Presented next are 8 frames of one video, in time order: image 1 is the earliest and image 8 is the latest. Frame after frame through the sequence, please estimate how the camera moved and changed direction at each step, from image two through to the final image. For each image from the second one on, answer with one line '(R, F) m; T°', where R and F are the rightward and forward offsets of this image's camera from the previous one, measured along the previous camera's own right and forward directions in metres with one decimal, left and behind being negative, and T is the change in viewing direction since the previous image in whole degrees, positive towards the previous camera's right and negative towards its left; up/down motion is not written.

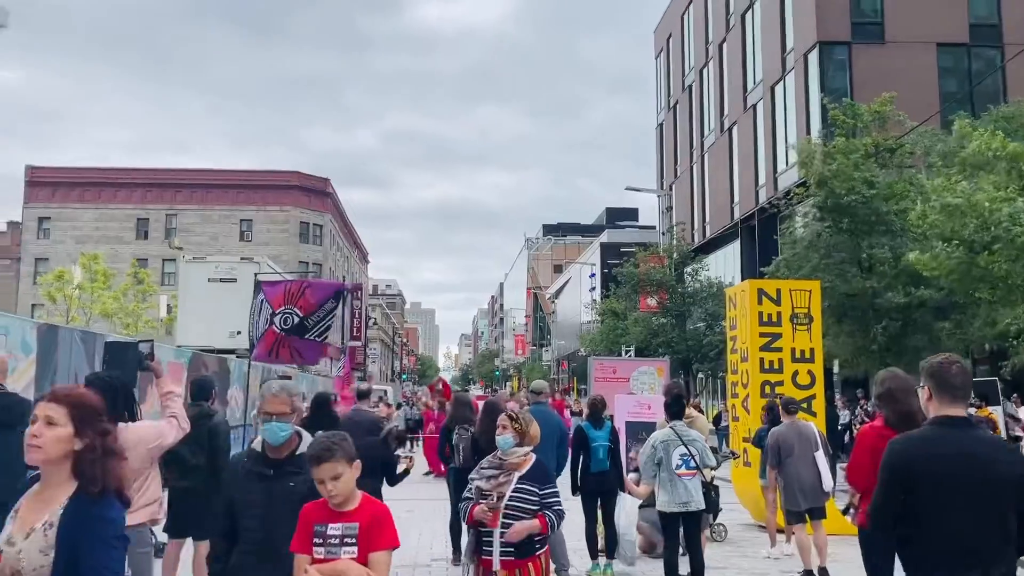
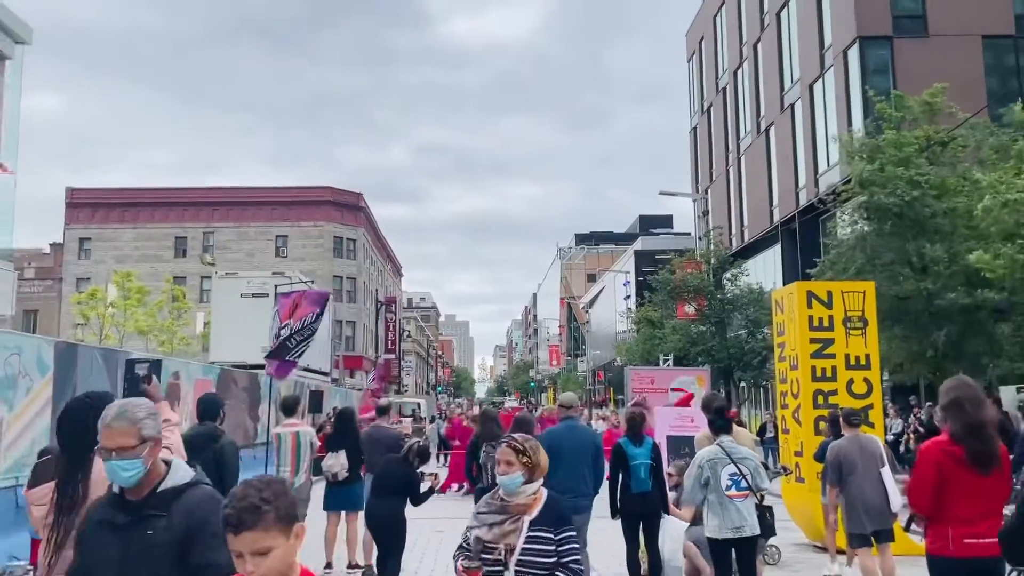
(0.0, +0.6) m; -3°
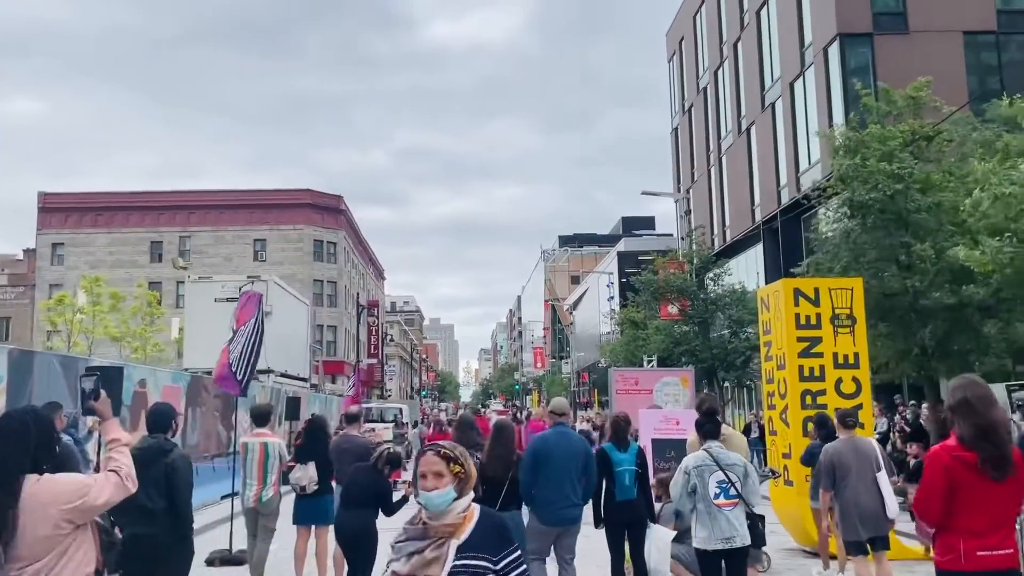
(+0.1, +0.4) m; +1°
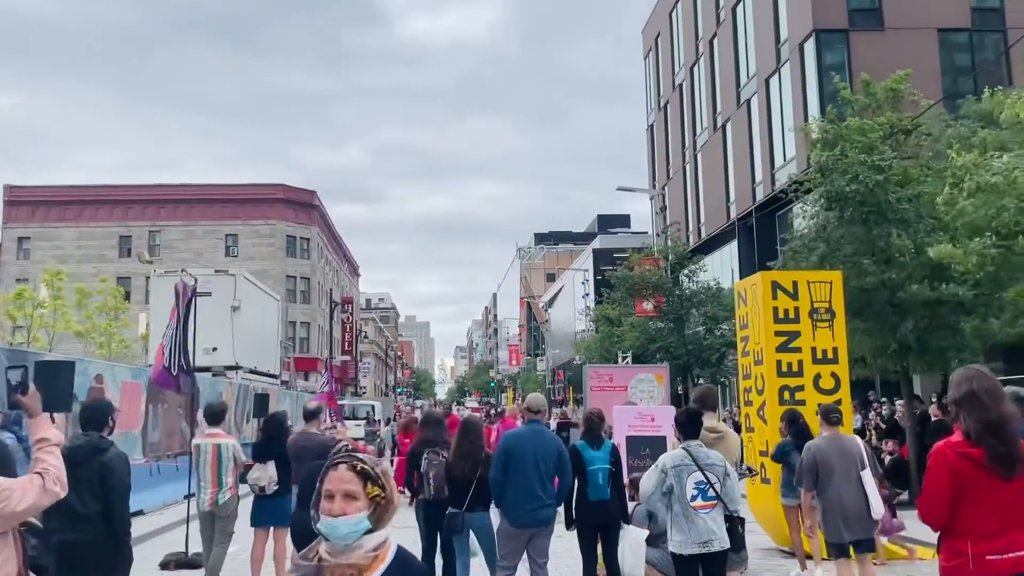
(+0.1, +0.4) m; +2°
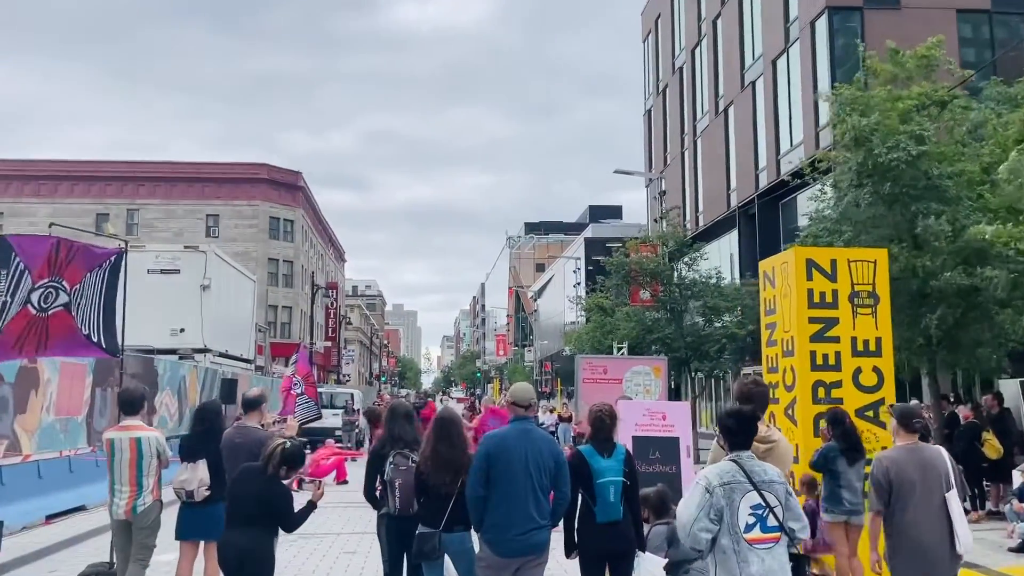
(0.0, +1.6) m; +1°
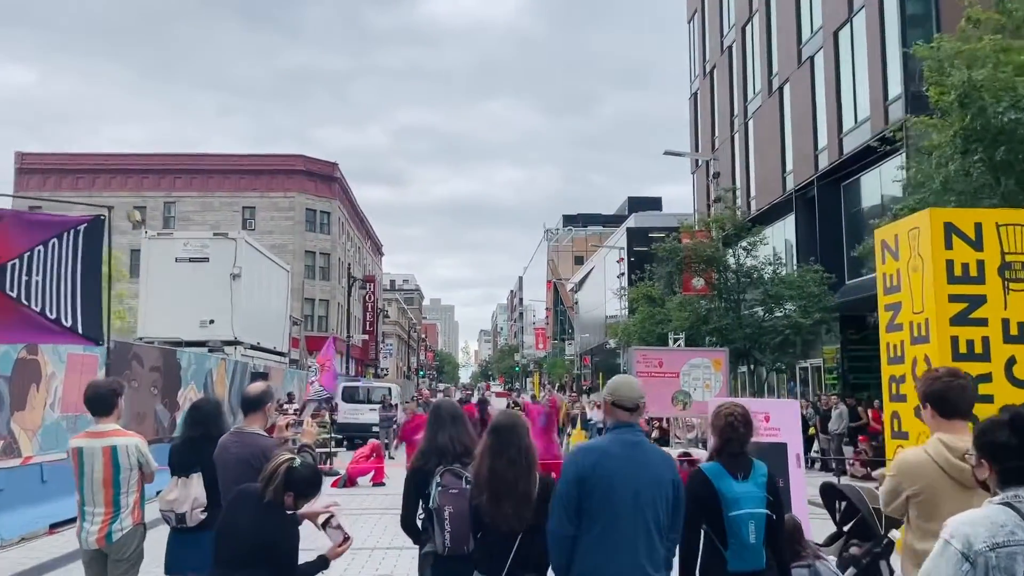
(-0.3, +1.6) m; -3°
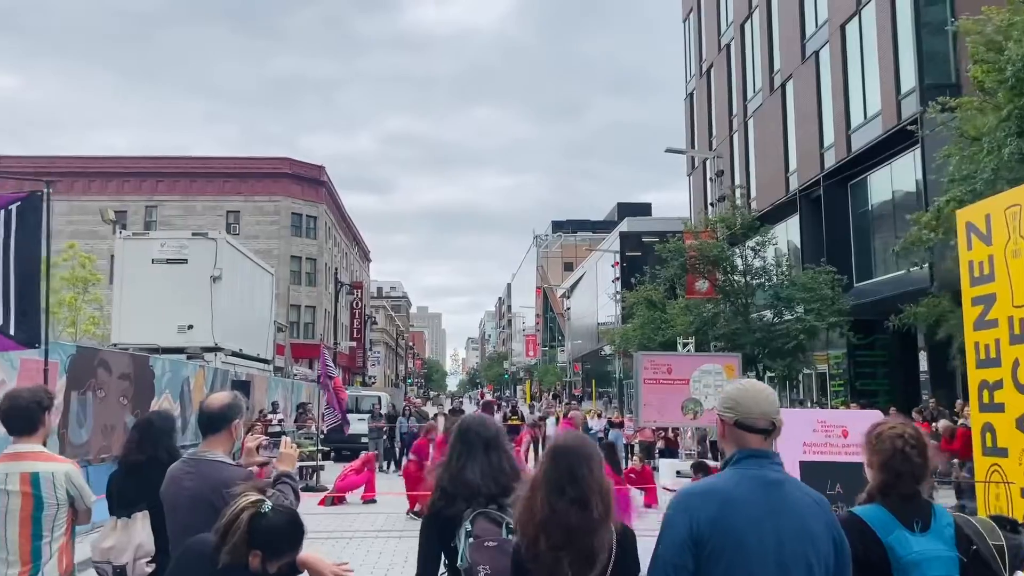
(-0.3, +1.3) m; +1°
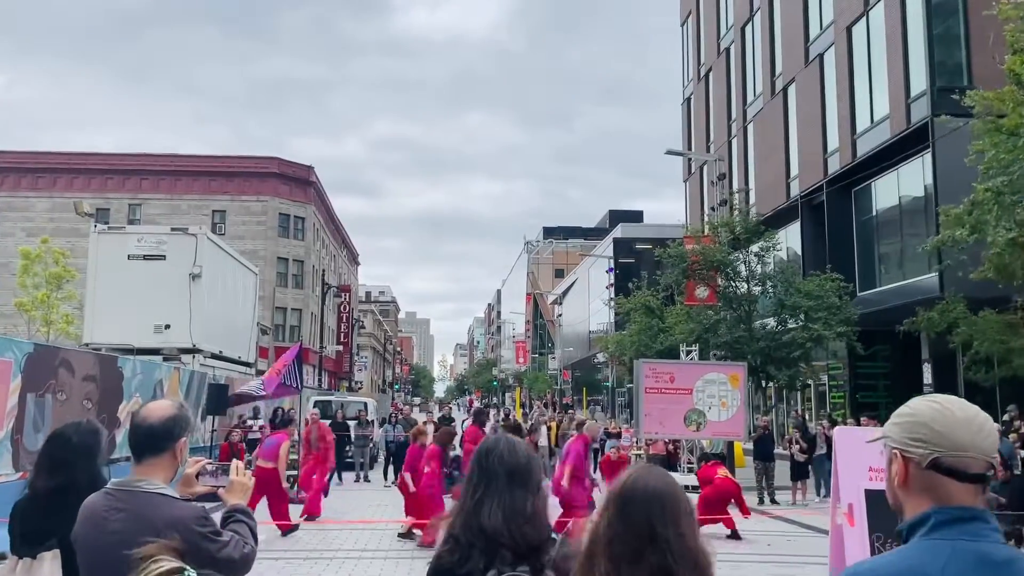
(-0.2, +1.0) m; +1°
